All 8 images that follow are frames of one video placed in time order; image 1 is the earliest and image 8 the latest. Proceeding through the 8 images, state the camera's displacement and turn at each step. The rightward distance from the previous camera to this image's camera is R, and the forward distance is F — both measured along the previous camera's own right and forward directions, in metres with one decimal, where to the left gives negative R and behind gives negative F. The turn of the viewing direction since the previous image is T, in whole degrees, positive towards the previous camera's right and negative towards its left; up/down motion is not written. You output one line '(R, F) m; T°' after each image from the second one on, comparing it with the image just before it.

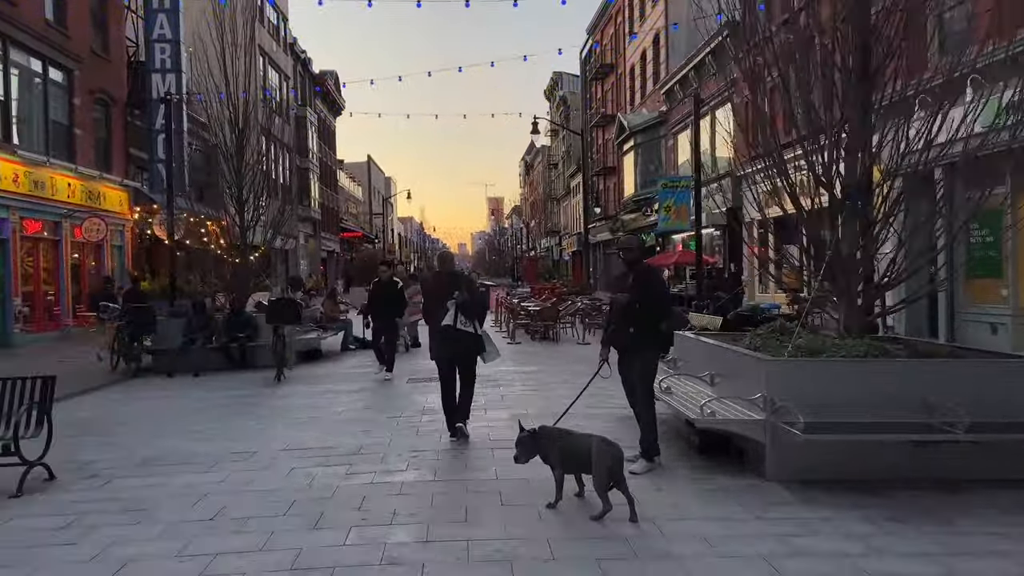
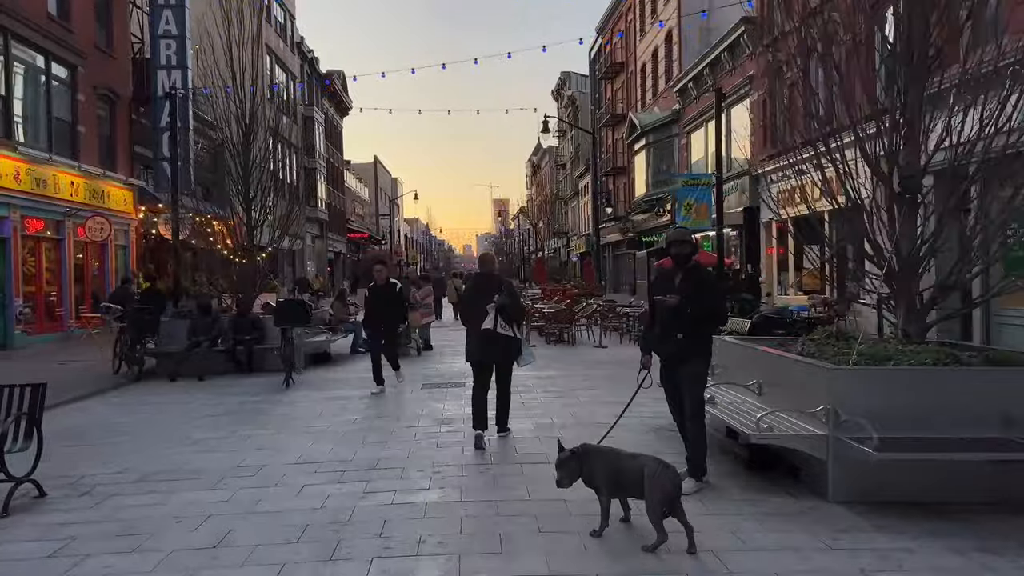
(-0.2, +0.5) m; 0°
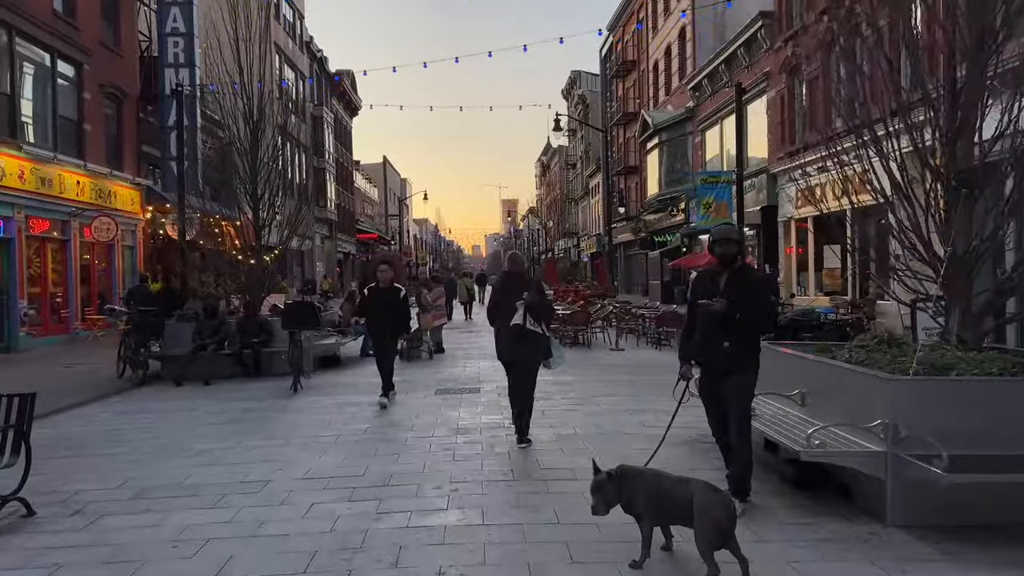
(-0.1, +0.4) m; -1°
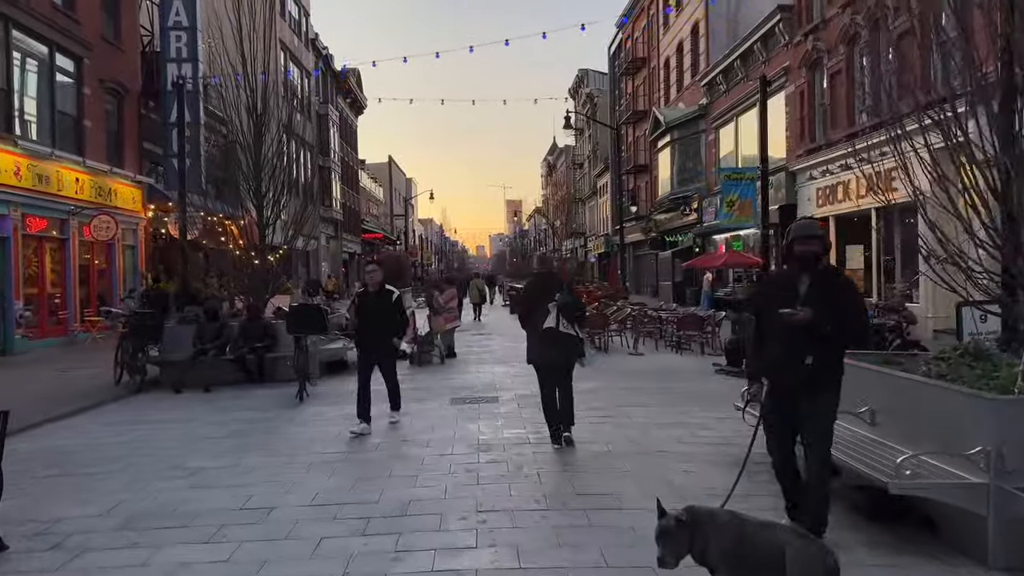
(-0.2, +0.6) m; 0°
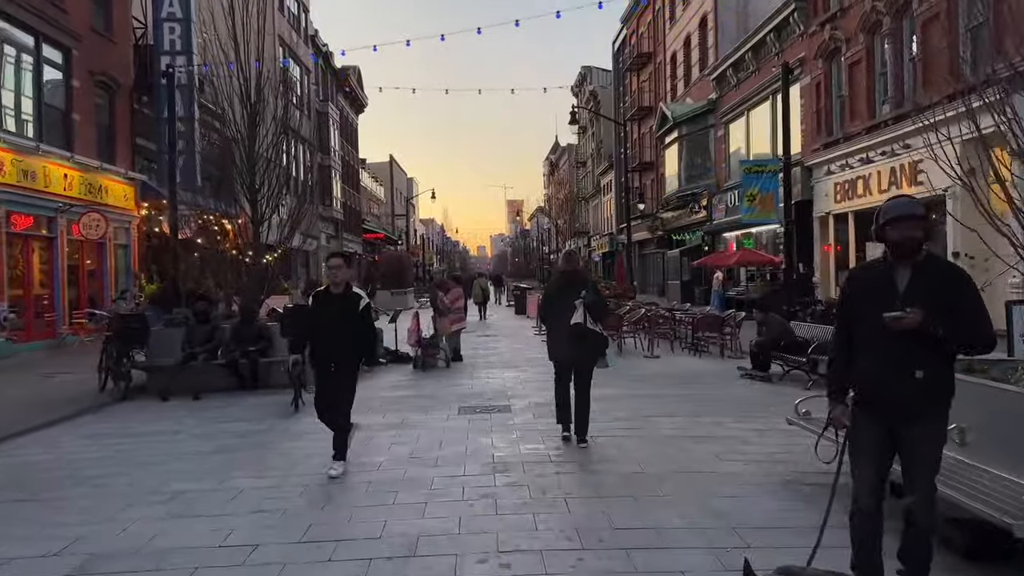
(-0.1, +0.8) m; 0°
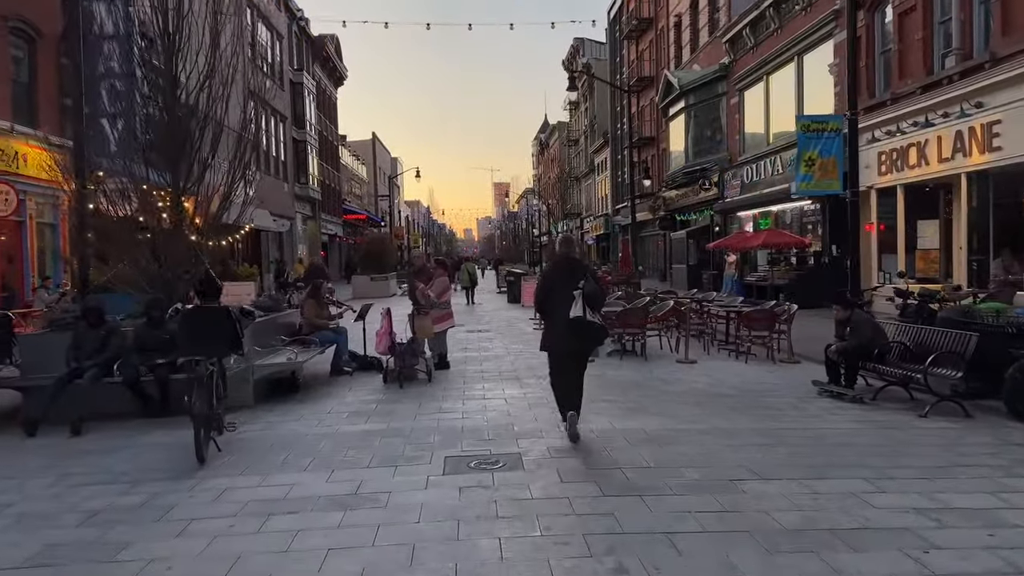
(-0.2, +2.8) m; +1°
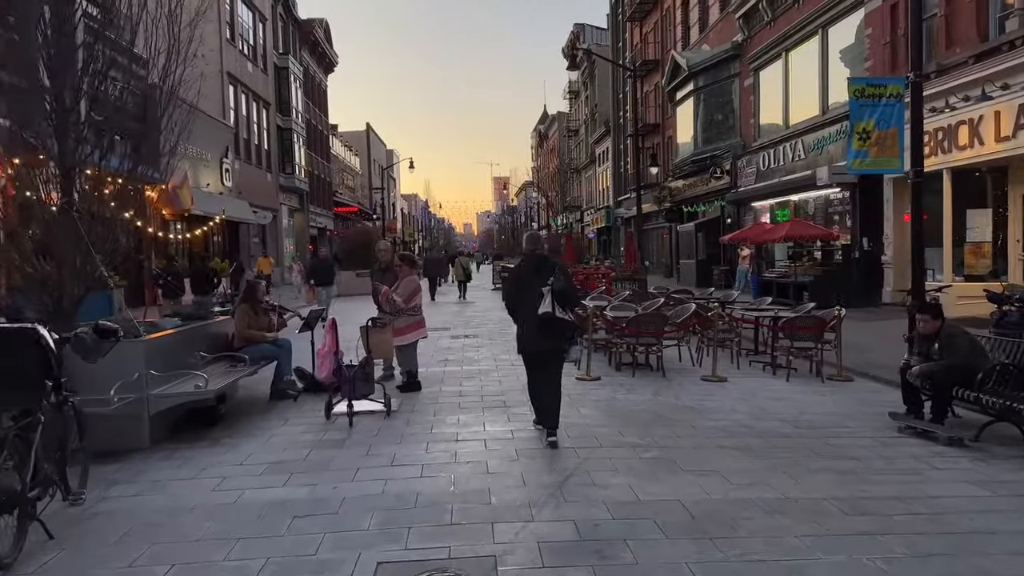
(+0.1, +2.1) m; 0°
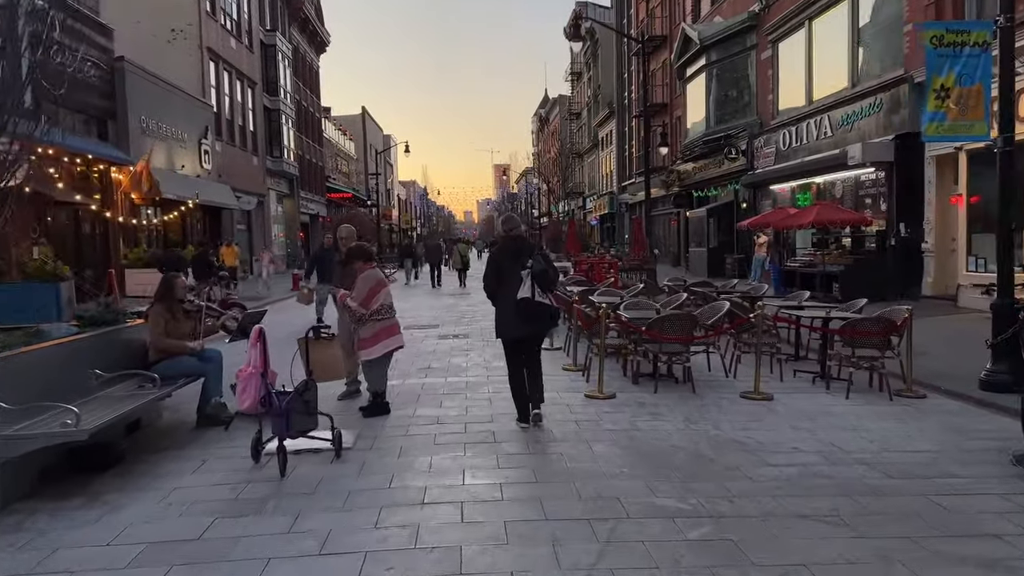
(+0.1, +1.8) m; 0°
